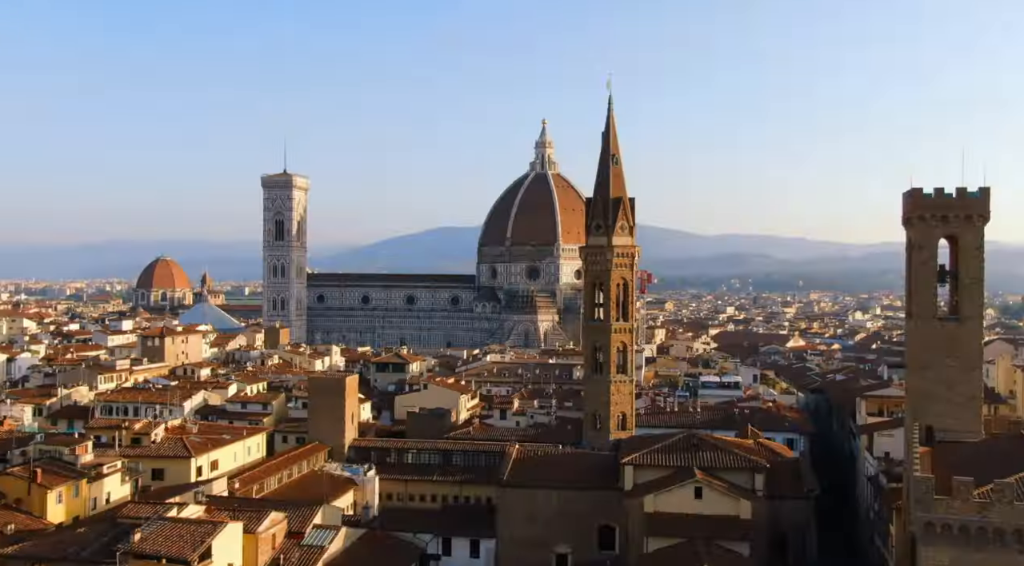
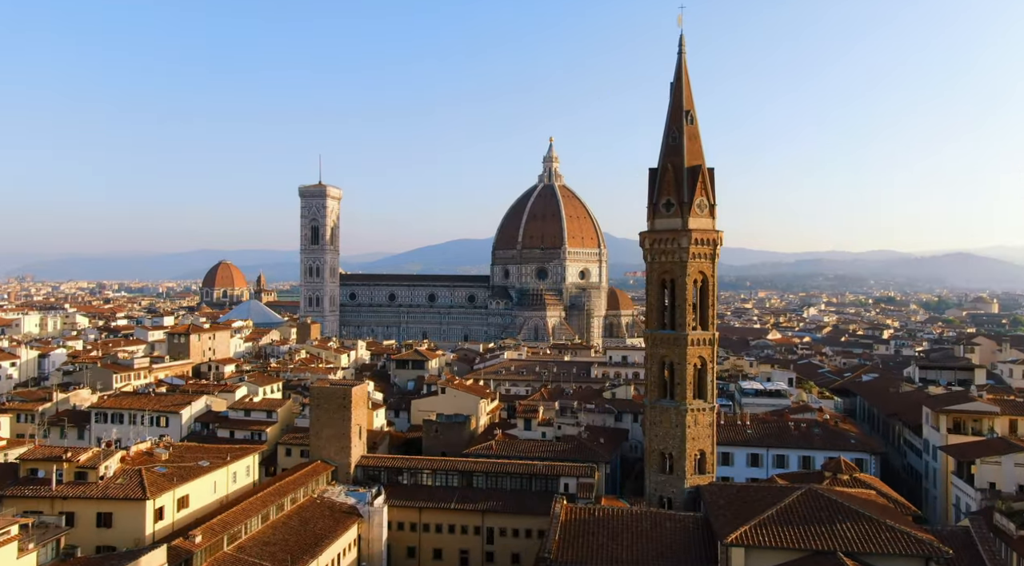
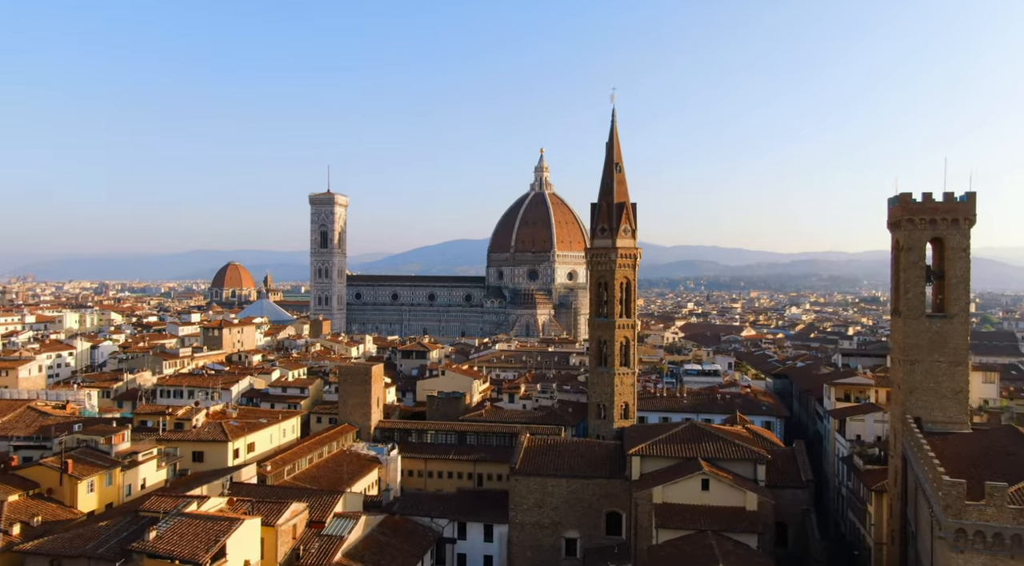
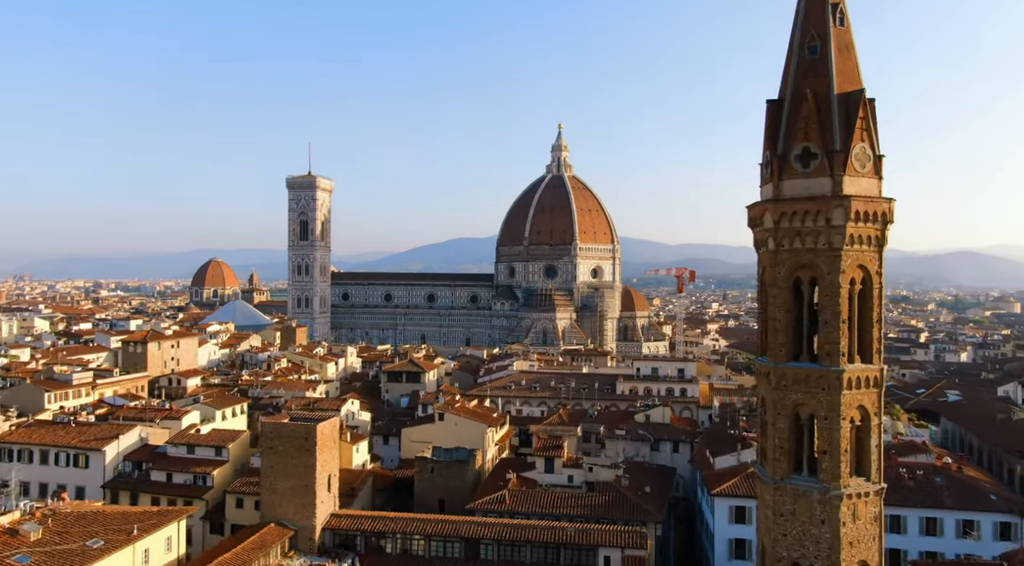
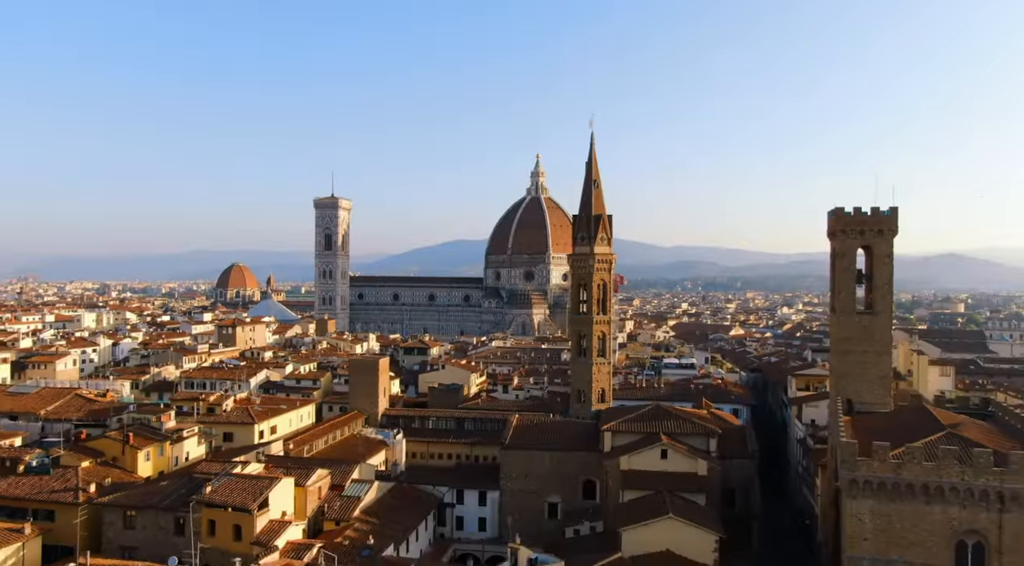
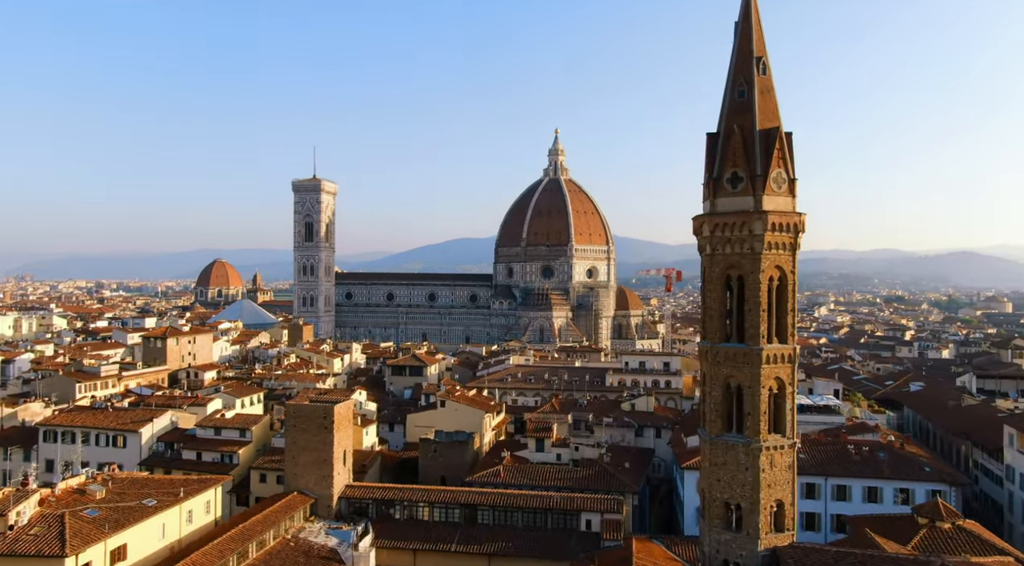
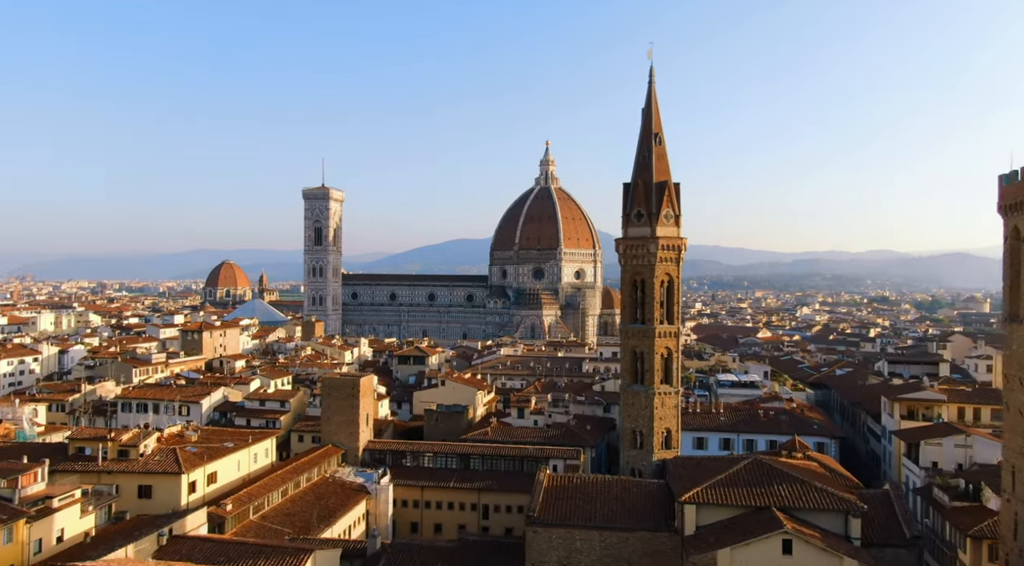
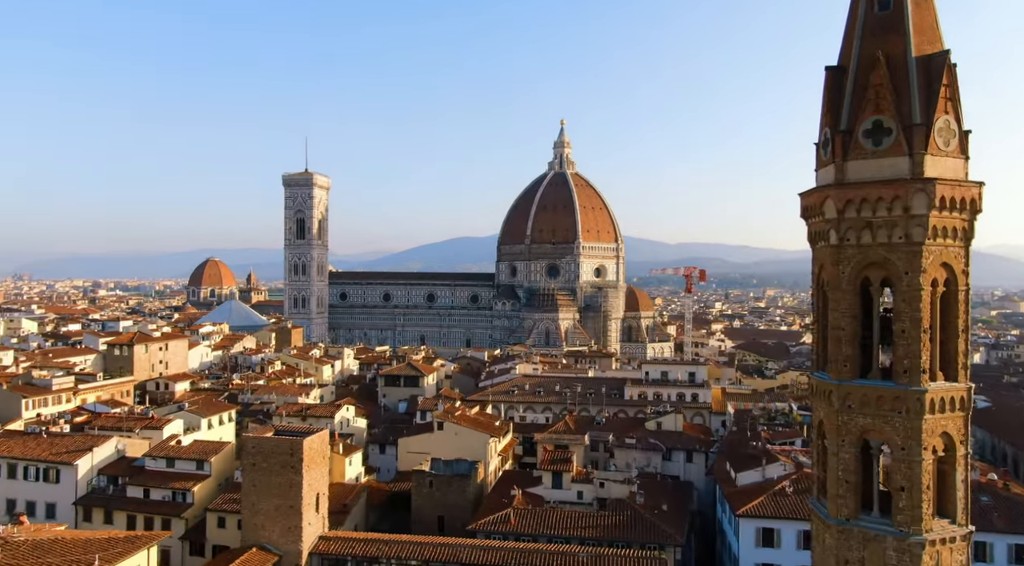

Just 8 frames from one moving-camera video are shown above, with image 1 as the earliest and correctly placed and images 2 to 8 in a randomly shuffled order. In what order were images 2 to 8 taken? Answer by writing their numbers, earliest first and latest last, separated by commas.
5, 3, 7, 2, 6, 4, 8
